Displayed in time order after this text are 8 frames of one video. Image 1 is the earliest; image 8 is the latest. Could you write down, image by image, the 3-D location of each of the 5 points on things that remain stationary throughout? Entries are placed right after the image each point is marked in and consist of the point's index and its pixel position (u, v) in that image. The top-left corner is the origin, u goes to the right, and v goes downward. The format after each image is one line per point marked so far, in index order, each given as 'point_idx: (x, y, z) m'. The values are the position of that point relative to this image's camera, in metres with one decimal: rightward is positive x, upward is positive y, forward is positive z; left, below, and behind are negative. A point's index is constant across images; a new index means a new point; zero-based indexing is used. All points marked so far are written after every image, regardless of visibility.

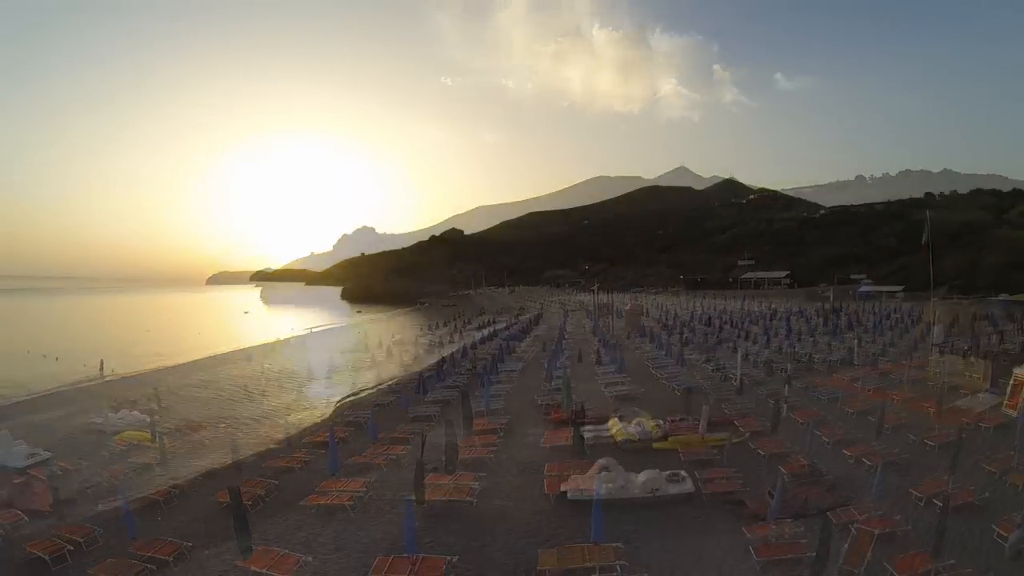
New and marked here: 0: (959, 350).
0: (+16.3, -2.7, +20.3) m
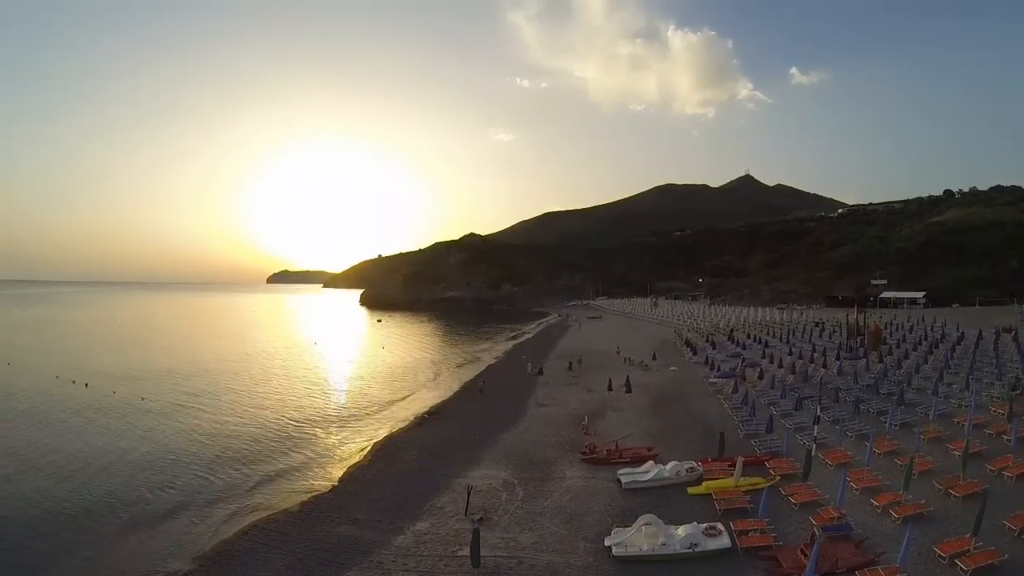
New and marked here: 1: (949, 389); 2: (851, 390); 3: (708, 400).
0: (+17.4, -3.6, +20.5) m
1: (+15.1, -4.2, +19.6) m
2: (+12.2, -3.9, +20.0) m
3: (+7.8, -4.8, +21.5) m
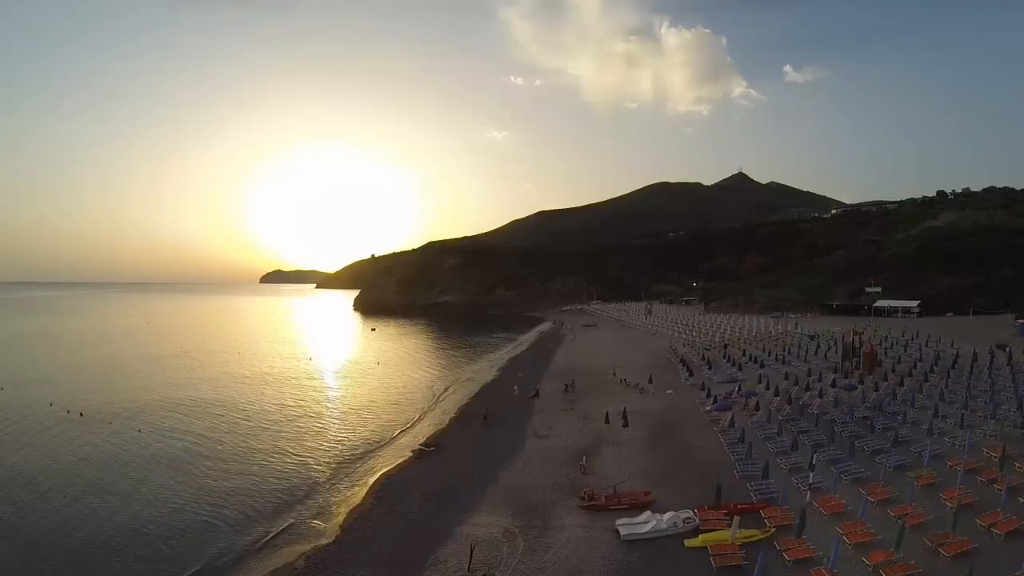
0: (+17.2, -4.6, +20.6) m
1: (+15.0, -5.3, +19.7) m
2: (+12.1, -5.0, +20.1) m
3: (+7.7, -5.9, +21.6) m
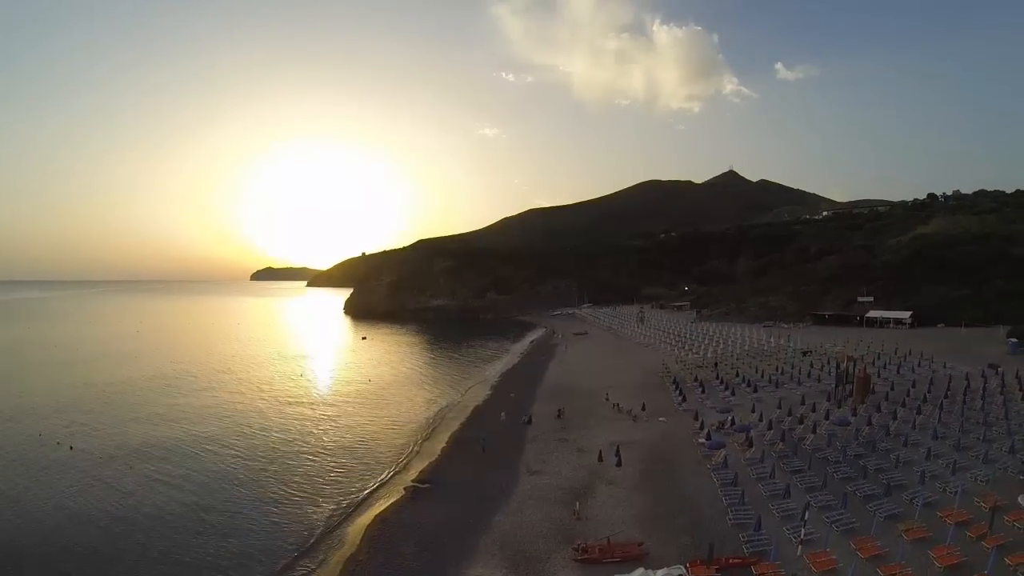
0: (+16.9, -5.8, +20.3) m
1: (+14.6, -6.5, +19.4) m
2: (+11.7, -6.2, +19.7) m
3: (+7.3, -7.1, +21.1) m
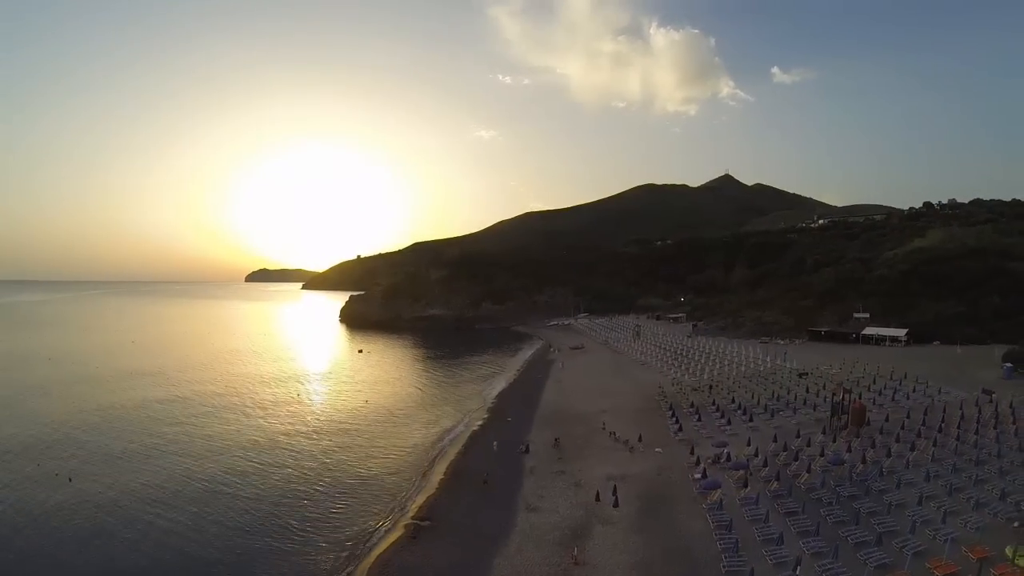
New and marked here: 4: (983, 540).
0: (+16.6, -7.4, +20.2) m
1: (+14.4, -8.0, +19.3) m
2: (+11.5, -7.8, +19.6) m
3: (+7.1, -8.6, +21.0) m
4: (+14.8, -7.8, +16.9) m
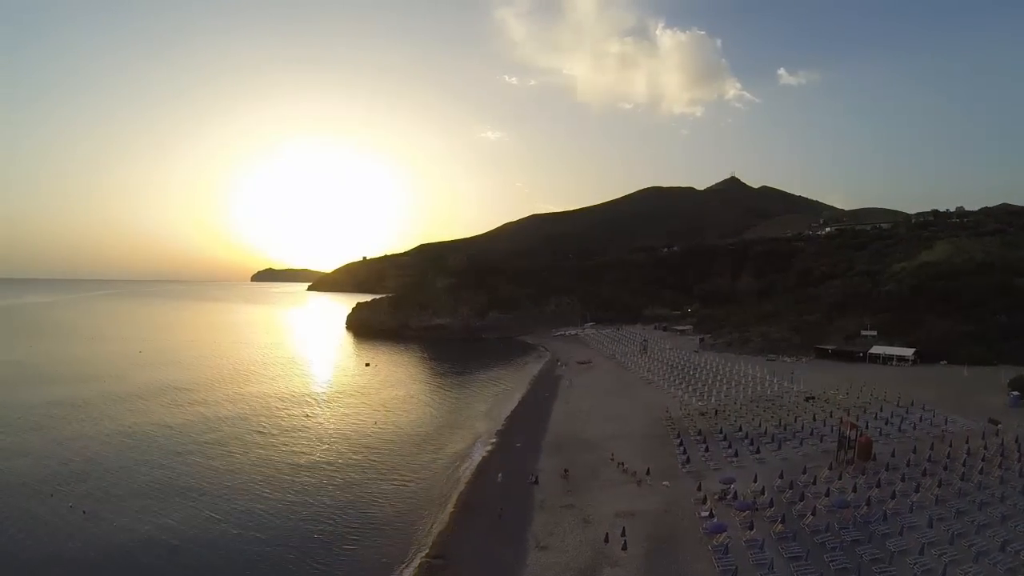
0: (+17.1, -9.3, +20.4) m
1: (+14.8, -10.0, +19.5) m
2: (+11.9, -9.7, +19.9) m
3: (+7.5, -10.5, +21.3) m
4: (+15.1, -9.7, +17.2) m
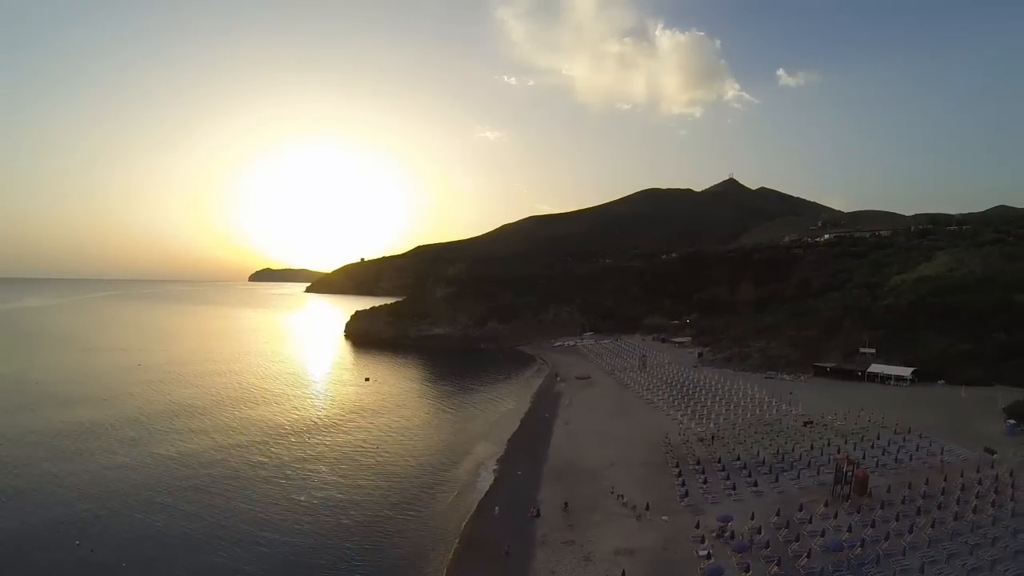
0: (+17.0, -11.3, +20.5) m
1: (+14.8, -12.0, +19.6) m
2: (+11.8, -11.7, +19.9) m
3: (+7.4, -12.5, +21.3) m
4: (+15.1, -11.8, +17.2) m
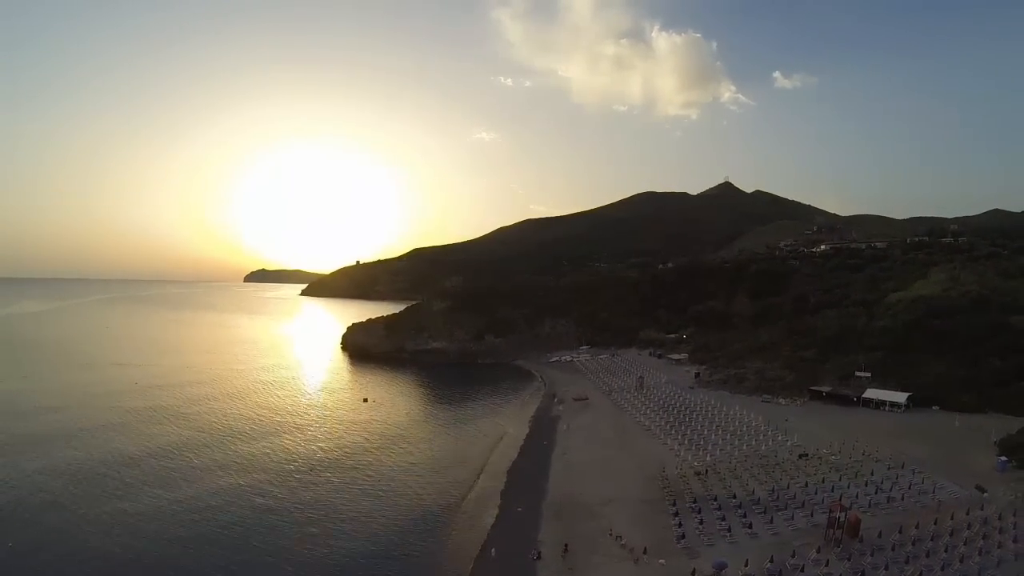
0: (+16.9, -14.4, +20.7) m
1: (+14.7, -15.1, +19.8) m
2: (+11.8, -14.8, +20.1) m
3: (+7.4, -15.6, +21.5) m
4: (+15.1, -14.9, +17.5) m
